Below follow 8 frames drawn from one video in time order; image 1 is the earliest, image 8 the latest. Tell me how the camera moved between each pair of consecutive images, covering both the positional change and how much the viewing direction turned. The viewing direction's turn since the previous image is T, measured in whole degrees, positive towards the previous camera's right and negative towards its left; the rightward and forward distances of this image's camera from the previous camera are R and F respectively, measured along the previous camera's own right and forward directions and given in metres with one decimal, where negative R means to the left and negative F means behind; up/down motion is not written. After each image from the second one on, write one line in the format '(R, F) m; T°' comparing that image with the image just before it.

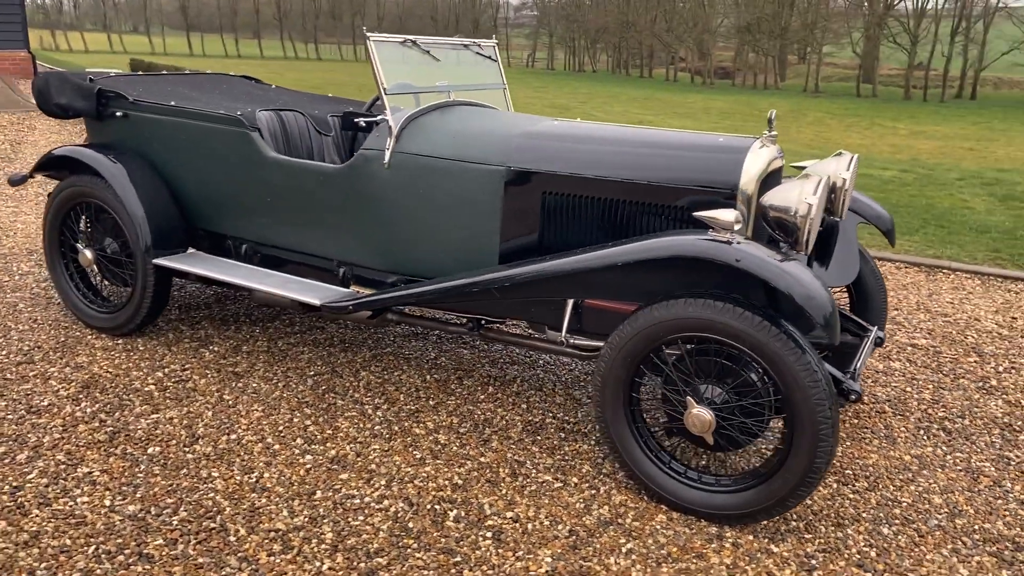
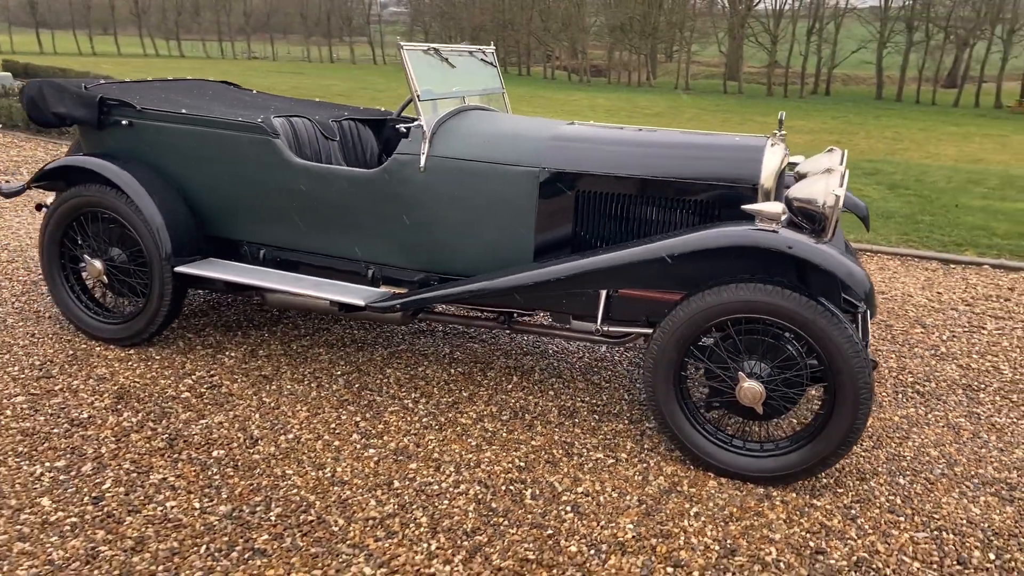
(-0.5, -0.1) m; +8°
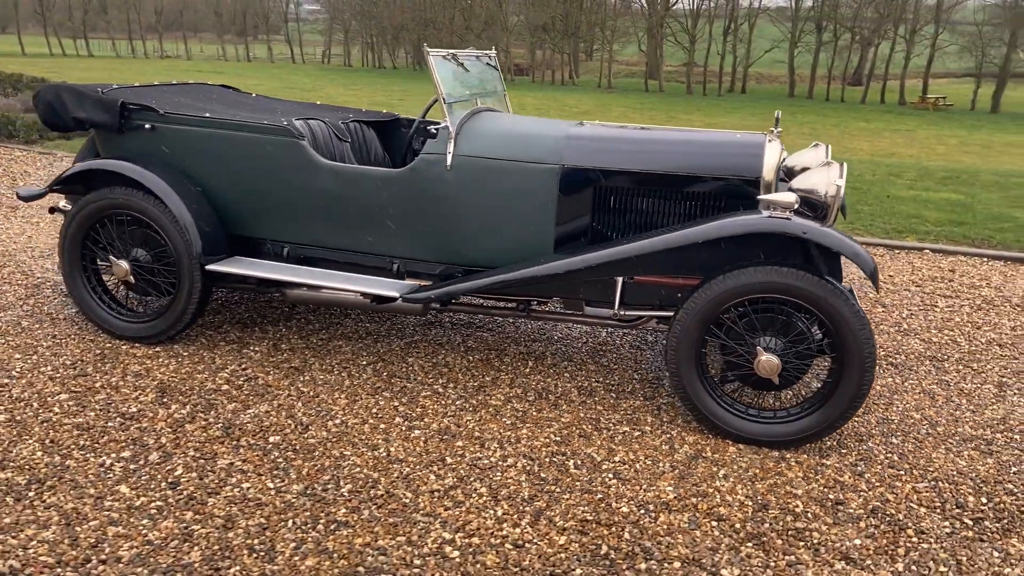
(-0.4, -0.2) m; +5°
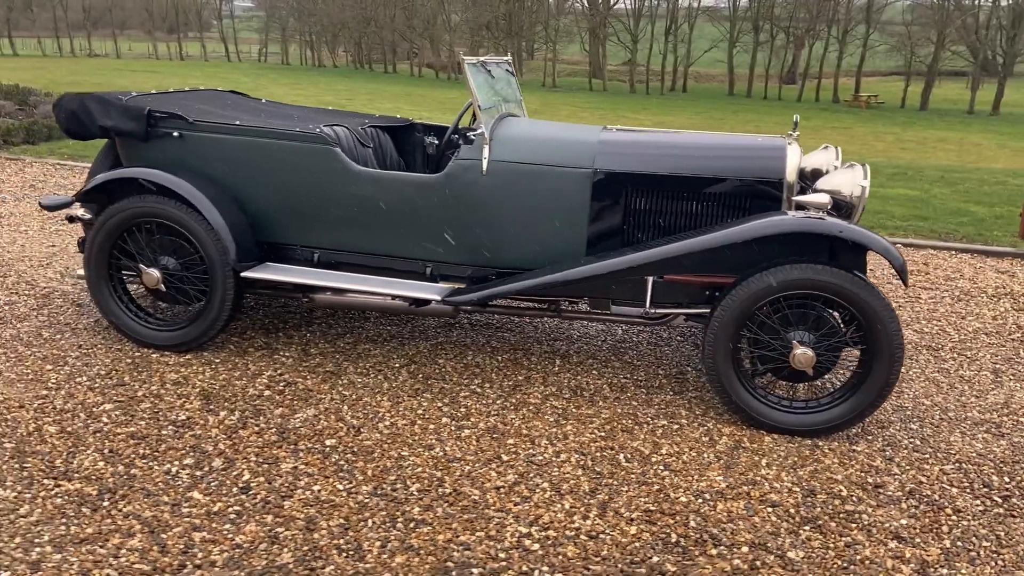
(-0.3, -0.1) m; +4°
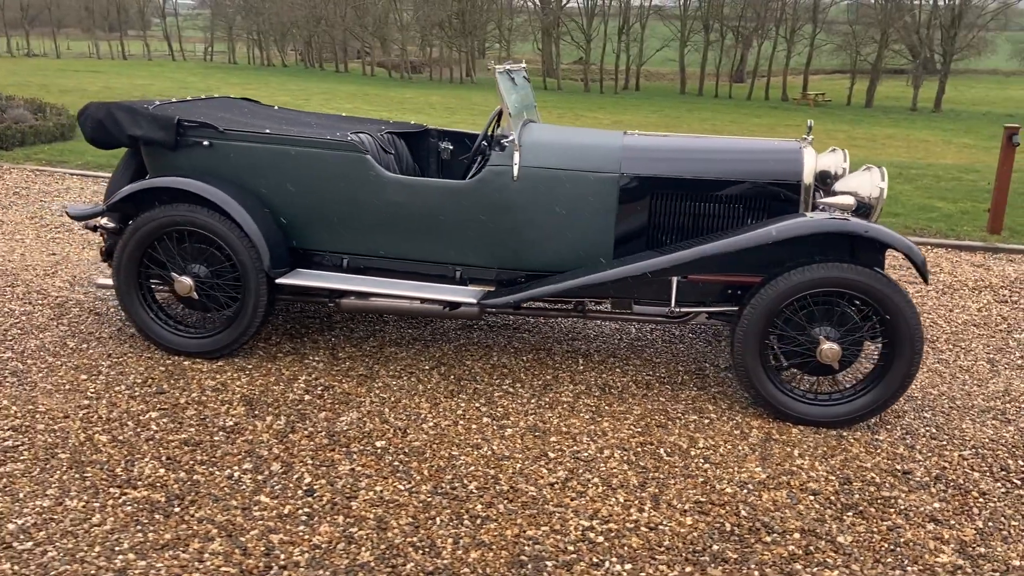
(-0.3, -0.1) m; +3°
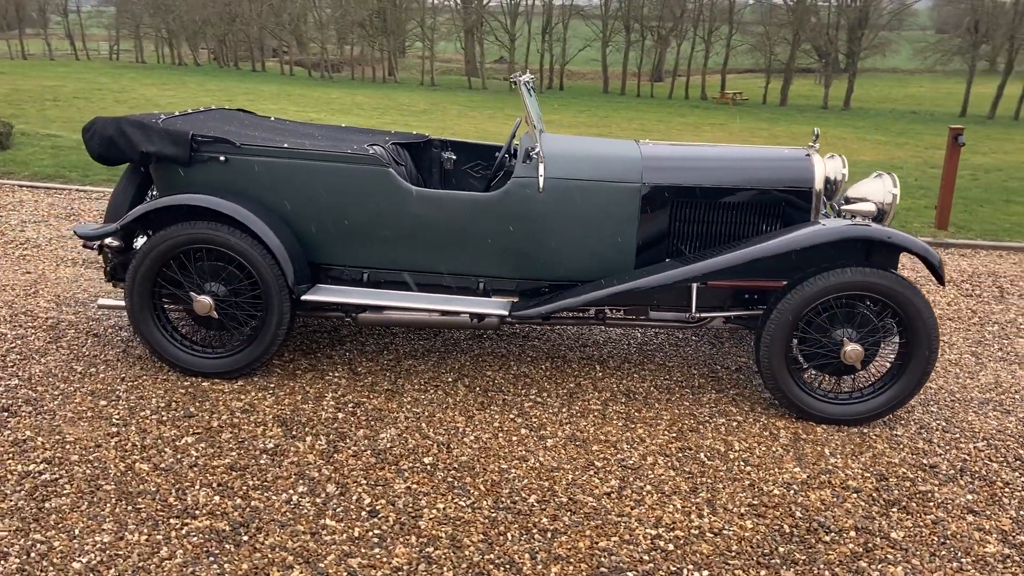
(-0.4, 0.0) m; +5°
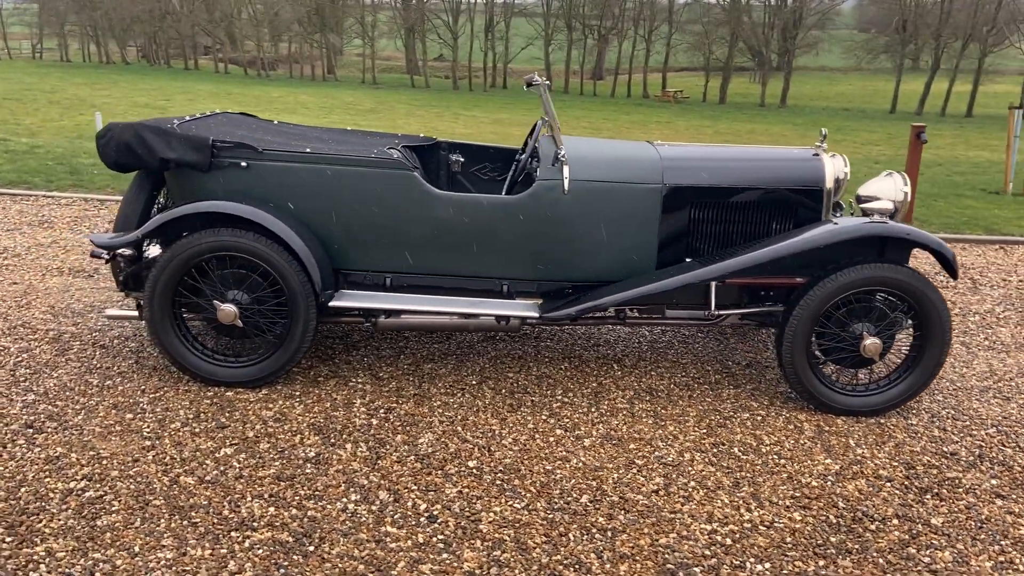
(-0.3, 0.0) m; +4°
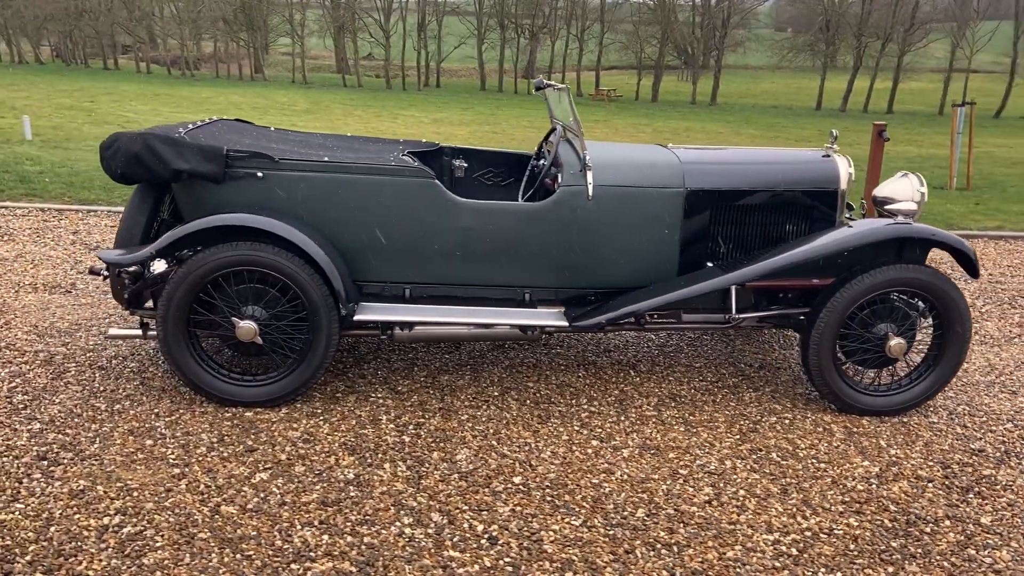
(-0.4, +0.1) m; +4°
